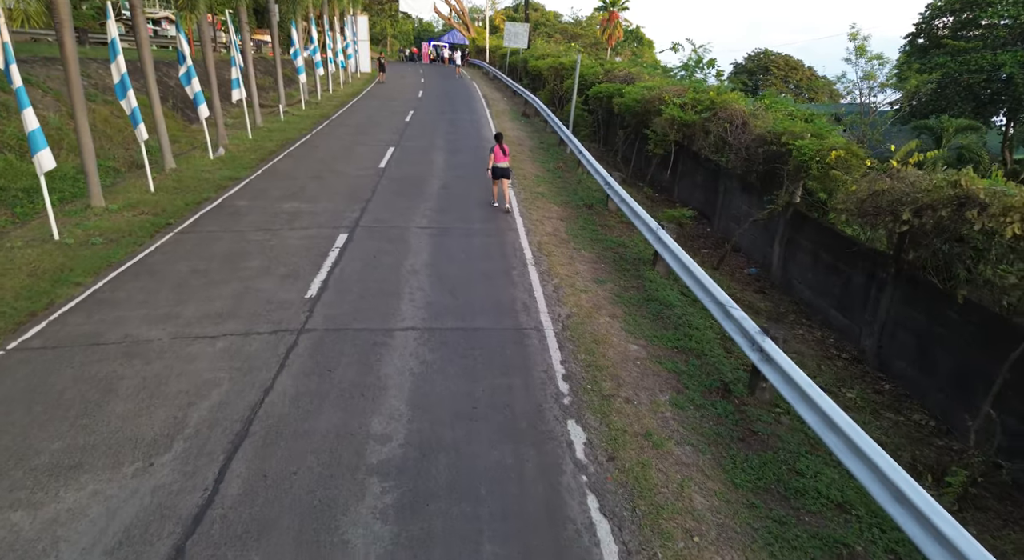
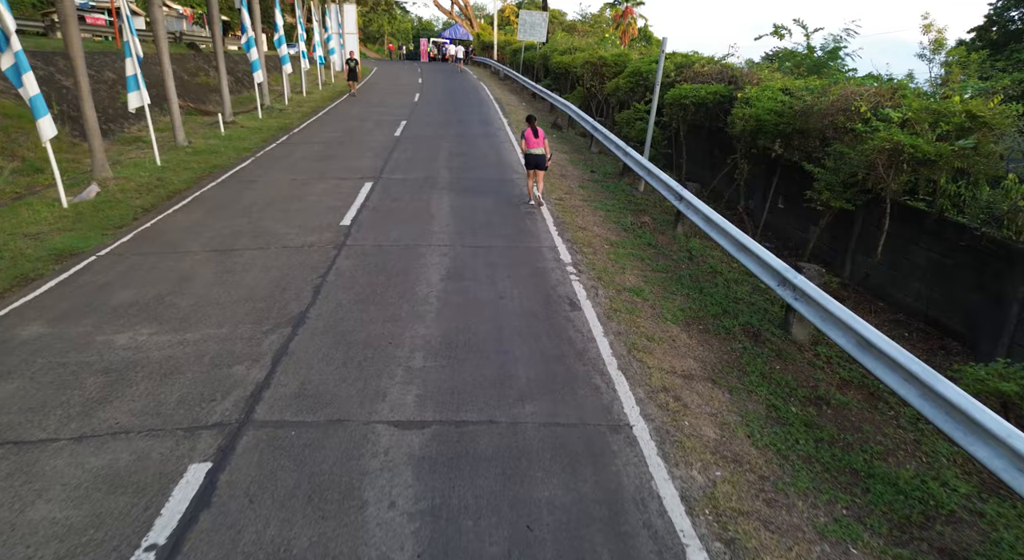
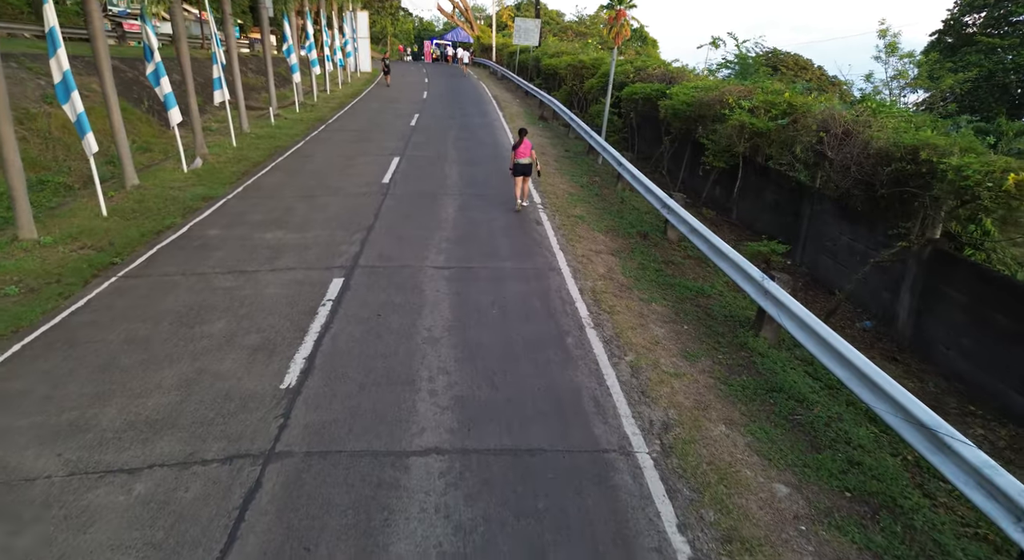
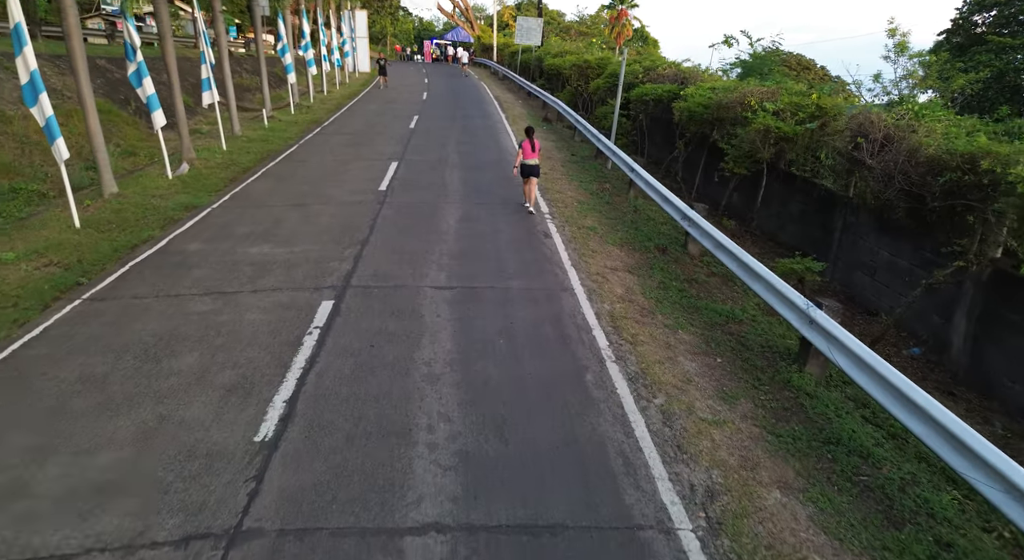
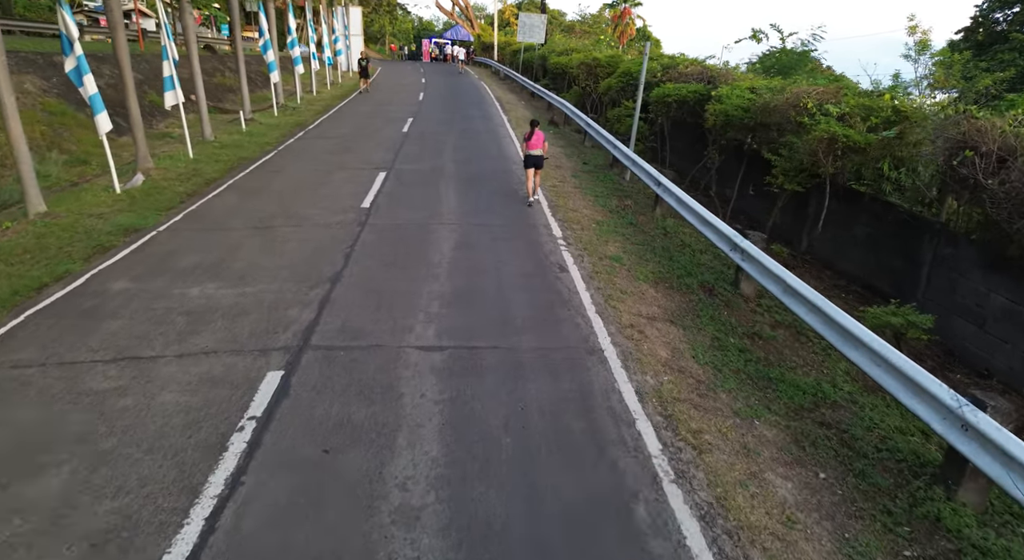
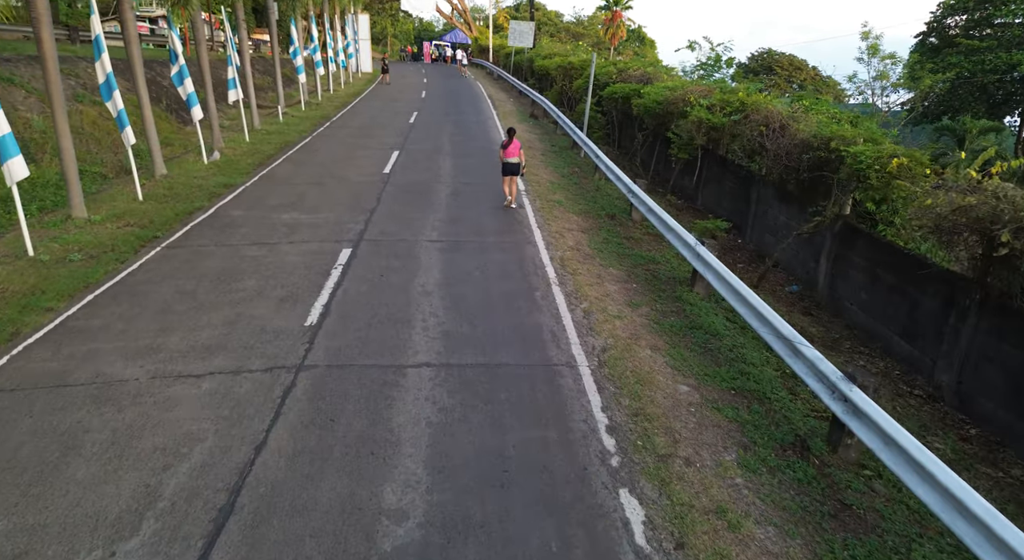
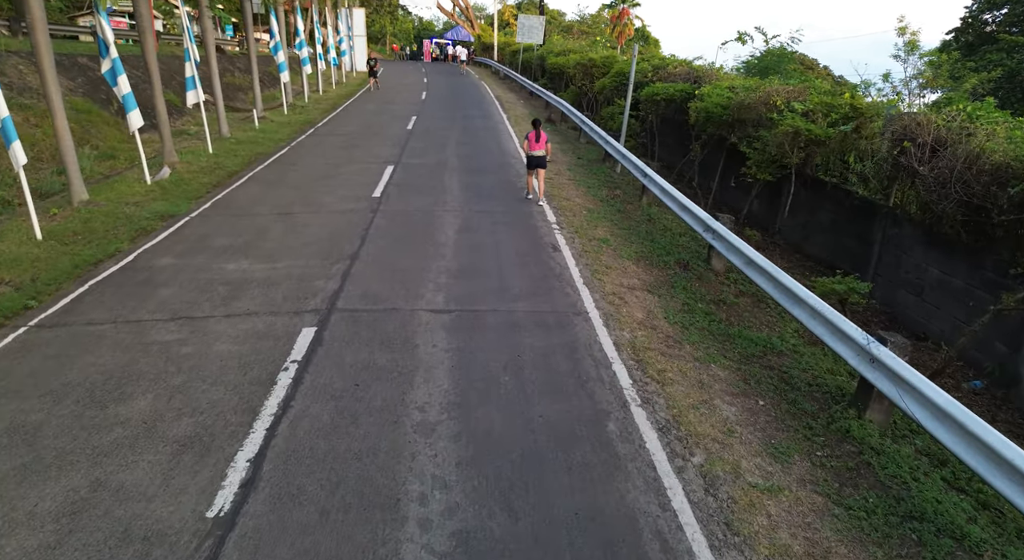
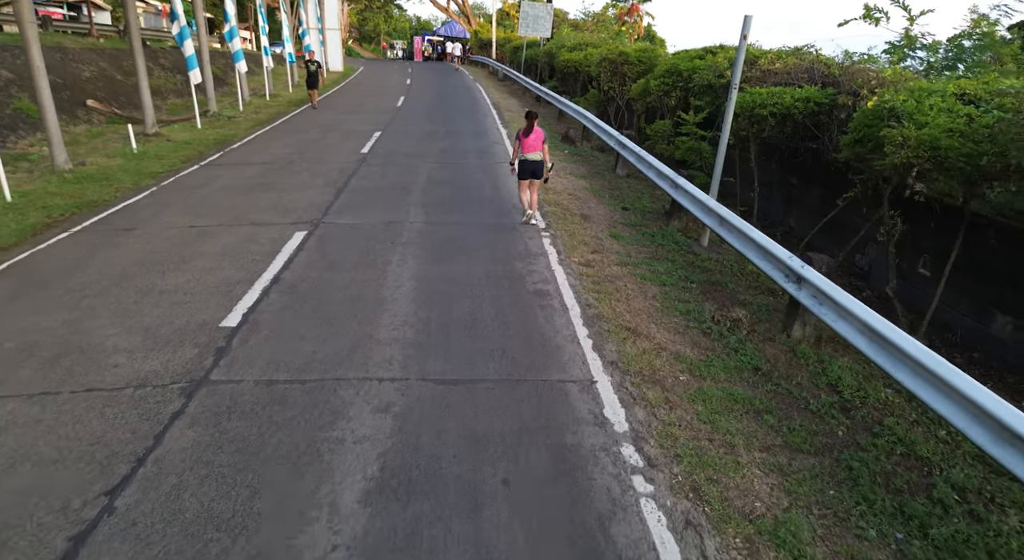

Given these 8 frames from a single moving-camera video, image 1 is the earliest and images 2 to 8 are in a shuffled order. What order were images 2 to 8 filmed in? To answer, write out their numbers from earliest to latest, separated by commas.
6, 3, 4, 7, 5, 2, 8
